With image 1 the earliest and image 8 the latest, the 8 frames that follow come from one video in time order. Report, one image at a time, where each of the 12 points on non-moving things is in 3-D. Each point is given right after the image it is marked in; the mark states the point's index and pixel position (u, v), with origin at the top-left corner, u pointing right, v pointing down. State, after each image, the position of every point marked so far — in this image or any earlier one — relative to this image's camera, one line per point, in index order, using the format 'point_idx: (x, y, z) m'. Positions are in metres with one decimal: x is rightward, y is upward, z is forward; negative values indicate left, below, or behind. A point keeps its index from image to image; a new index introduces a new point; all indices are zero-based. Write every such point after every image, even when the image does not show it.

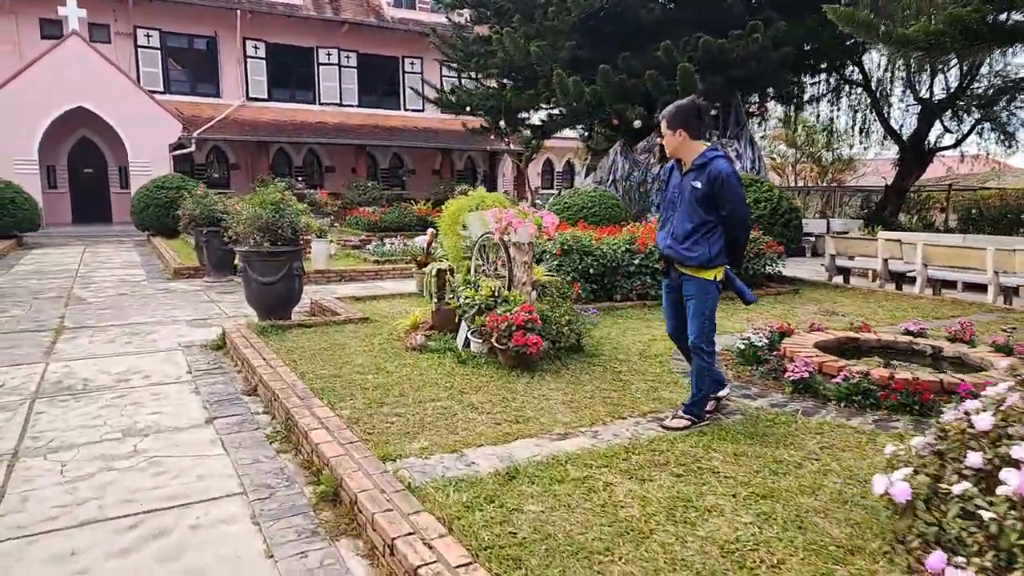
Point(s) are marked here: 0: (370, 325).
0: (-1.3, -0.3, +6.3) m
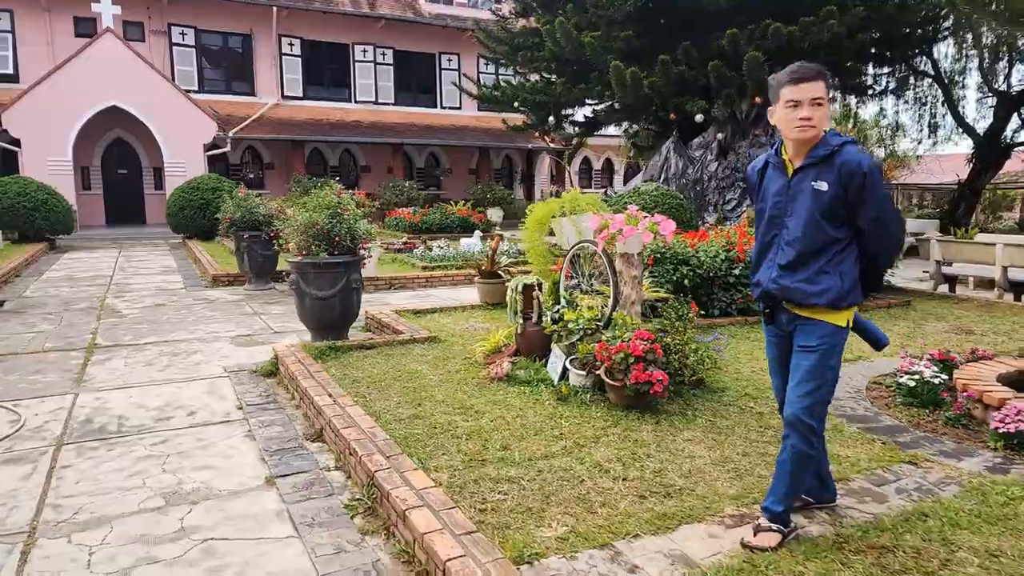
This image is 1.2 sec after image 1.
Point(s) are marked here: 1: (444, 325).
0: (-0.6, -0.5, +5.5) m
1: (-0.6, -0.4, +6.3) m
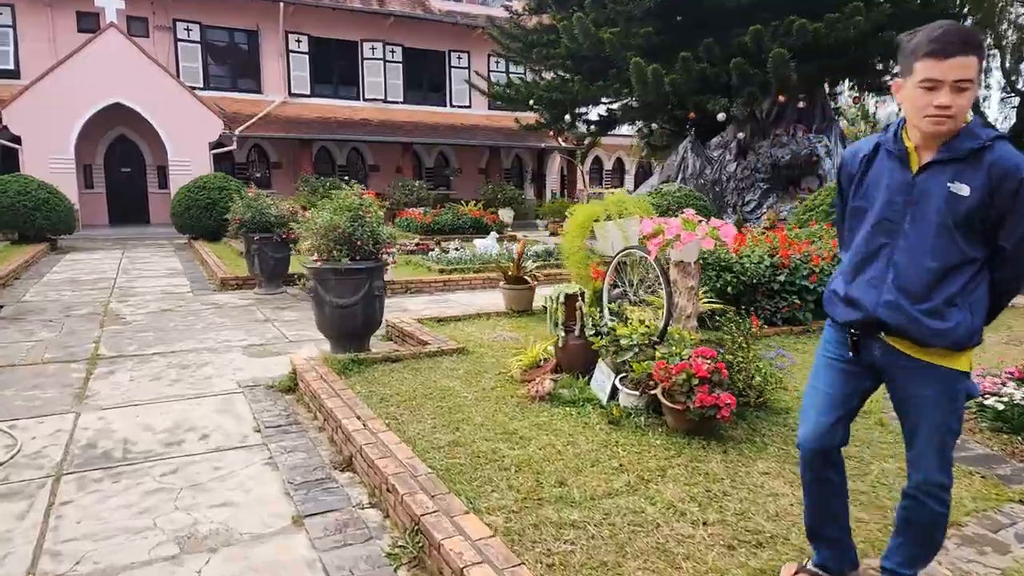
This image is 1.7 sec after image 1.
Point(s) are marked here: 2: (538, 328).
0: (-0.3, -0.5, +5.1) m
1: (-0.4, -0.4, +5.9) m
2: (+0.2, -0.4, +6.2) m
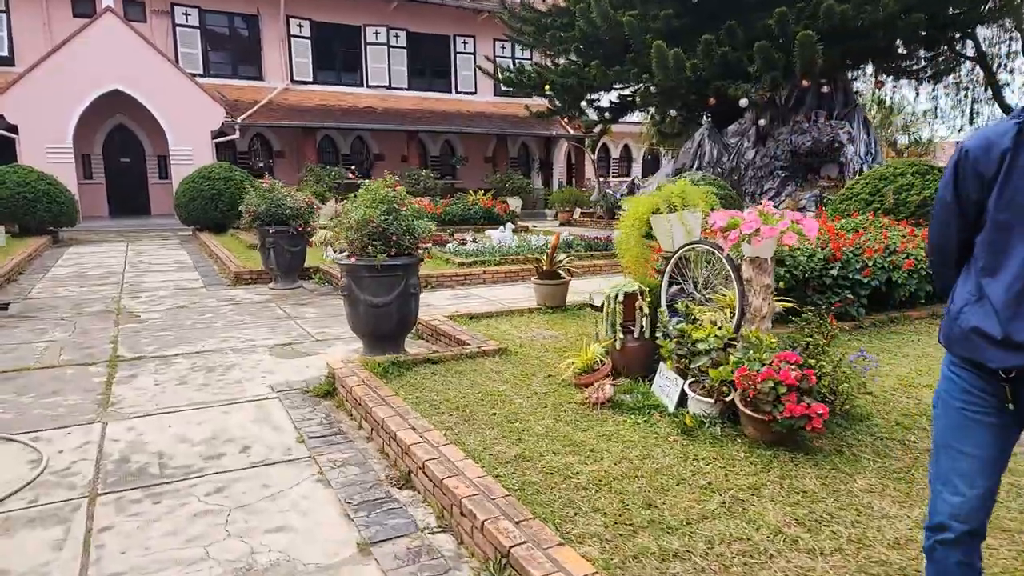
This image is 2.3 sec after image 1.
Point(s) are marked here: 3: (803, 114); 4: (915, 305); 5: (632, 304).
0: (0.0, -0.5, +4.8) m
1: (0.0, -0.4, +5.6) m
2: (+0.6, -0.3, +5.9) m
3: (+6.2, +3.7, +14.7) m
4: (+3.7, -0.2, +6.4) m
5: (+0.7, -0.1, +4.1) m
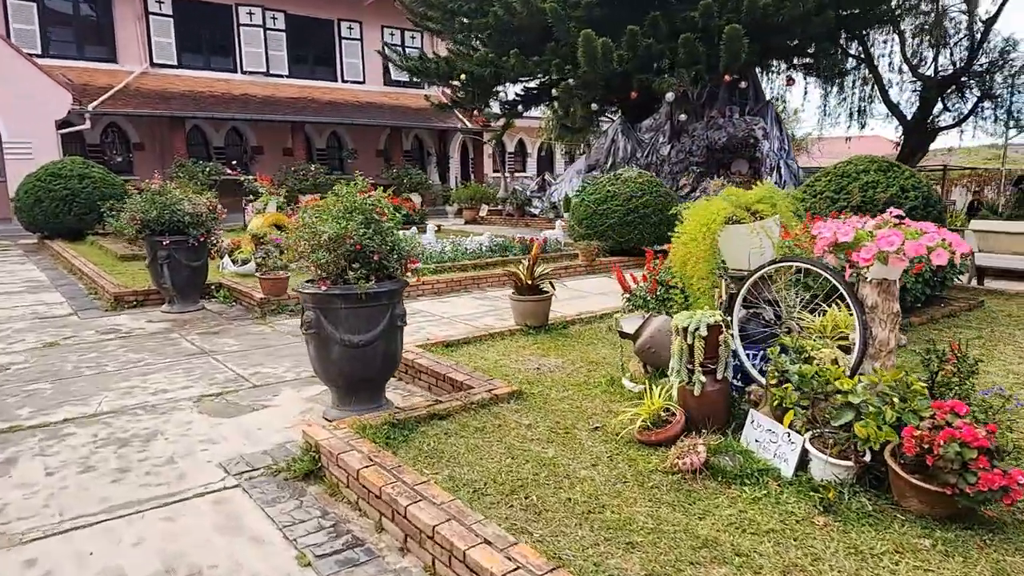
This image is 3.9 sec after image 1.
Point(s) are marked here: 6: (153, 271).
0: (+0.2, -0.7, +3.8) m
1: (-0.1, -0.5, +4.7) m
2: (+0.5, -0.5, +5.1) m
3: (+4.3, +3.7, +14.6) m
4: (+3.5, -0.2, +6.1) m
5: (+0.9, -0.2, +3.3) m
6: (-3.7, +0.2, +7.2) m
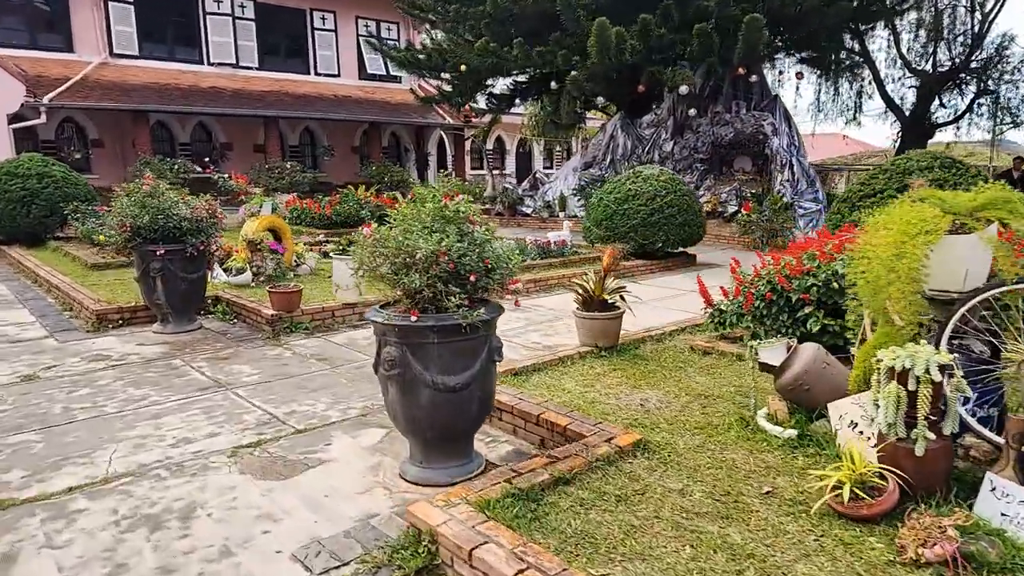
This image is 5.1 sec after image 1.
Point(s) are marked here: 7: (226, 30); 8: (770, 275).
0: (+0.8, -0.8, +3.1) m
1: (+0.5, -0.7, +3.9) m
2: (+1.0, -0.6, +4.3) m
3: (+4.3, +3.7, +14.1) m
4: (+4.0, -0.3, +5.5) m
5: (+1.6, -0.4, +2.6) m
6: (-3.3, 0.0, +6.3) m
7: (-8.1, +7.3, +19.8) m
8: (+1.8, +0.1, +4.7) m
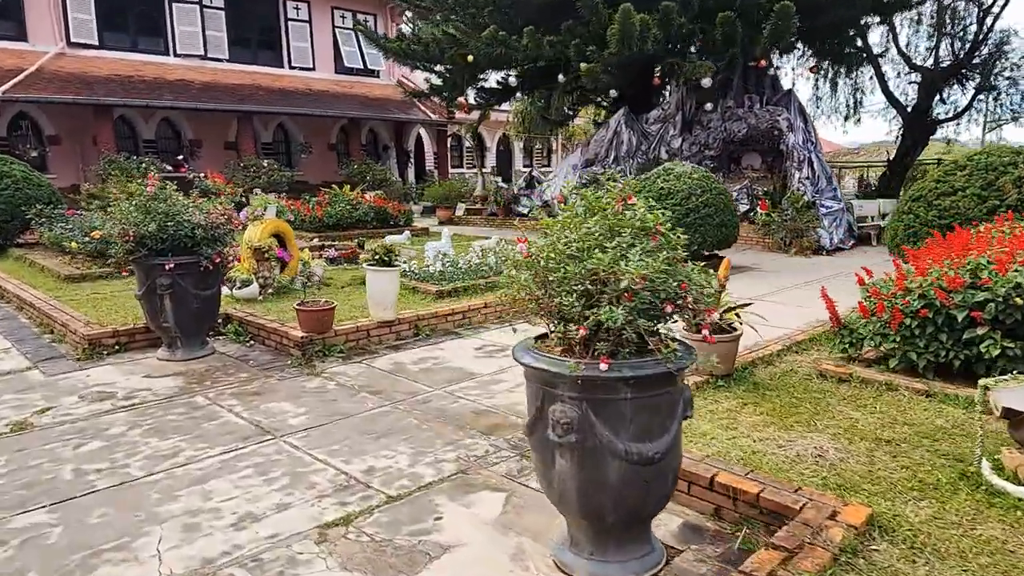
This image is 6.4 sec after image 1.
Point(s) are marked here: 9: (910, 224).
0: (+1.5, -0.9, +2.4) m
1: (+1.2, -0.8, +3.2) m
2: (+1.7, -0.7, +3.6) m
3: (+4.3, +3.7, +13.5) m
4: (+4.5, -0.3, +5.0) m
5: (+2.3, -0.5, +1.9) m
6: (-2.8, -0.1, +5.3) m
7: (-8.4, +7.1, +18.5) m
8: (+2.4, 0.0, +4.0) m
9: (+4.0, +0.6, +7.0) m
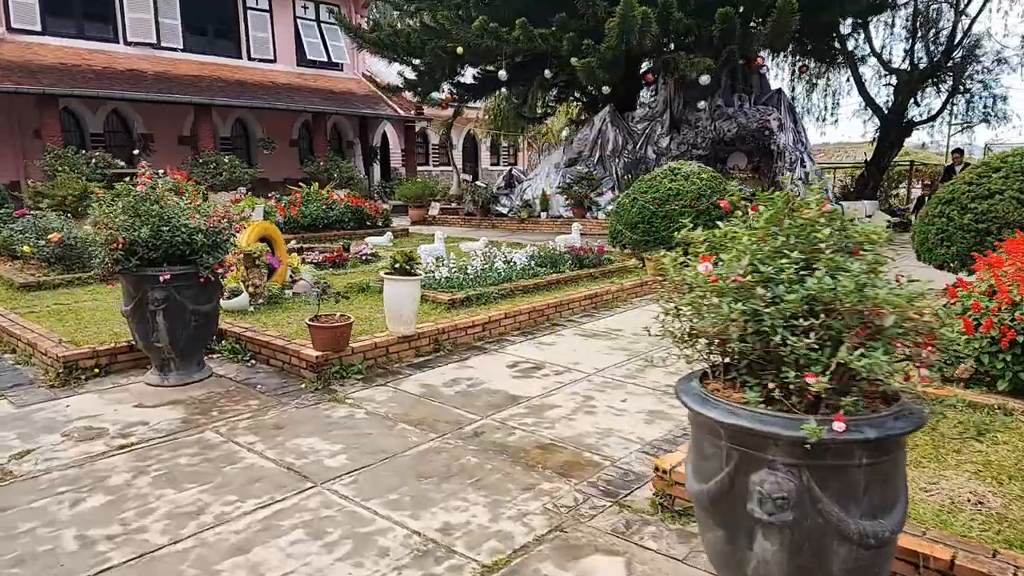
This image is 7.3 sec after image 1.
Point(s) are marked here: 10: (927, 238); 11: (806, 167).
0: (+2.0, -1.0, +1.9) m
1: (+1.6, -0.9, +2.7) m
2: (+2.1, -0.8, +3.2) m
3: (+4.0, +3.6, +13.3) m
4: (+4.9, -0.4, +4.7) m
5: (+2.9, -0.5, +1.6) m
6: (-2.5, -0.2, +4.6) m
7: (-9.0, +7.0, +17.3) m
8: (+2.8, -0.1, +3.7) m
9: (+4.2, +0.6, +6.7) m
10: (+4.1, +0.5, +6.9) m
11: (+5.3, +2.2, +12.5) m
